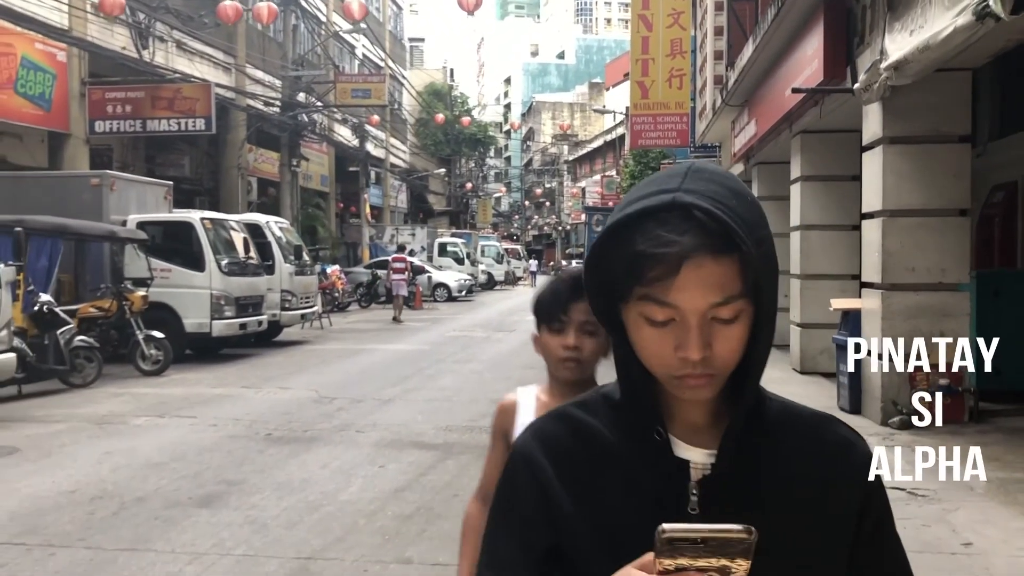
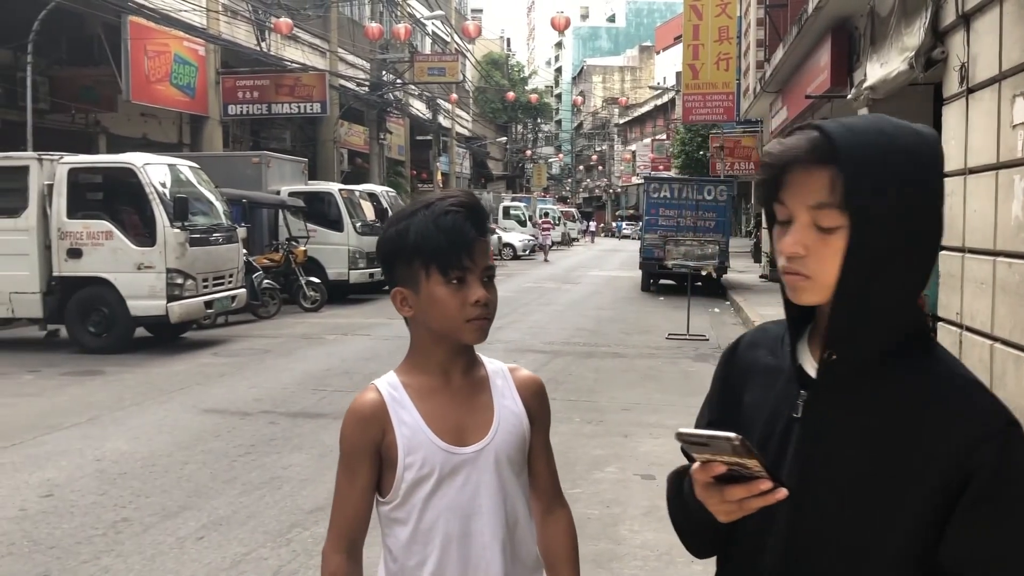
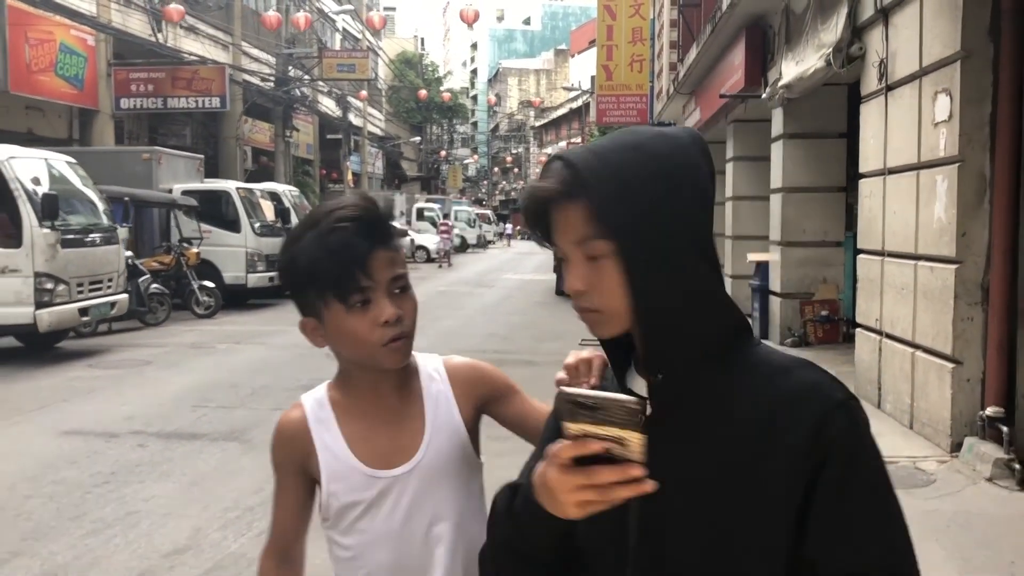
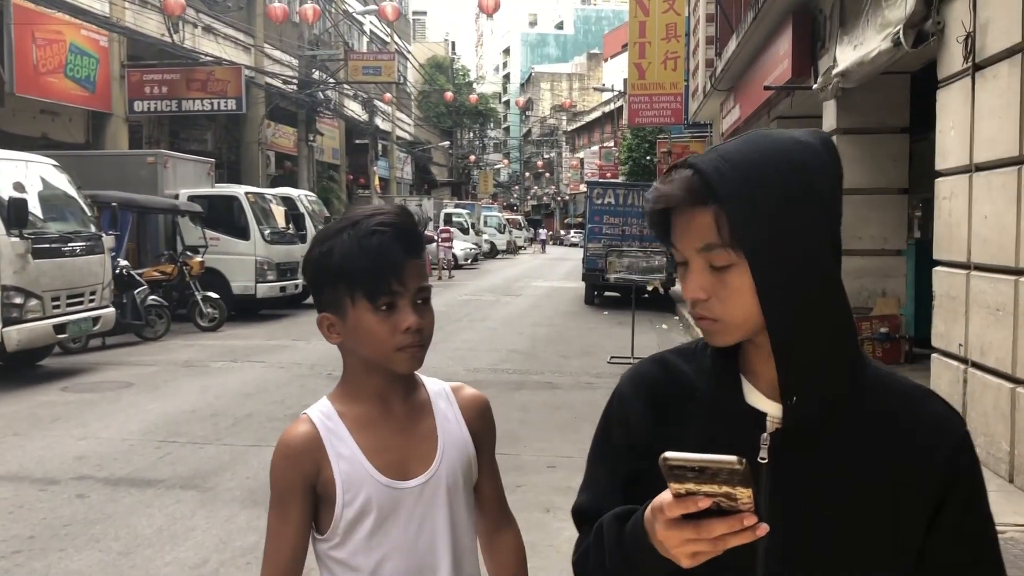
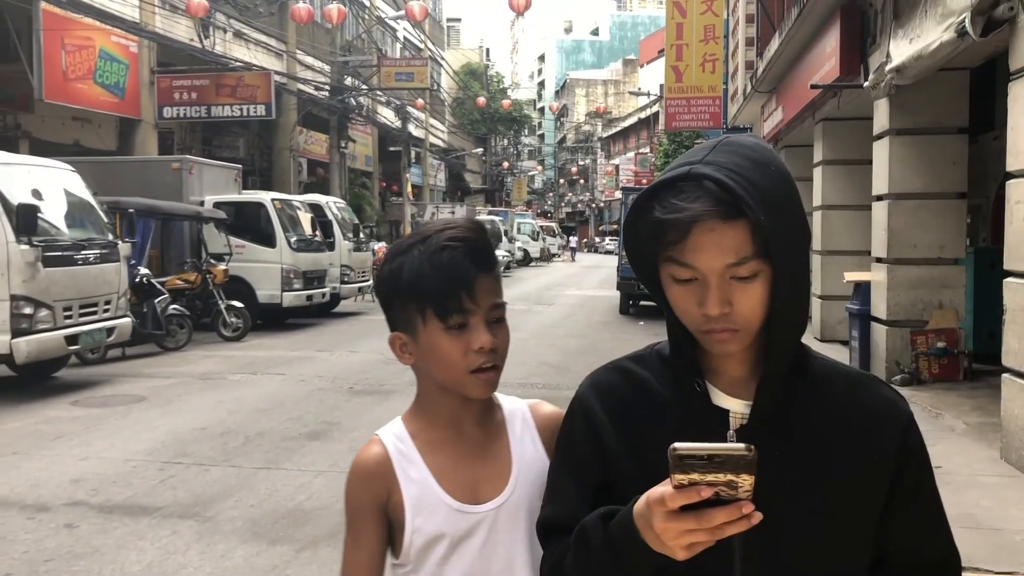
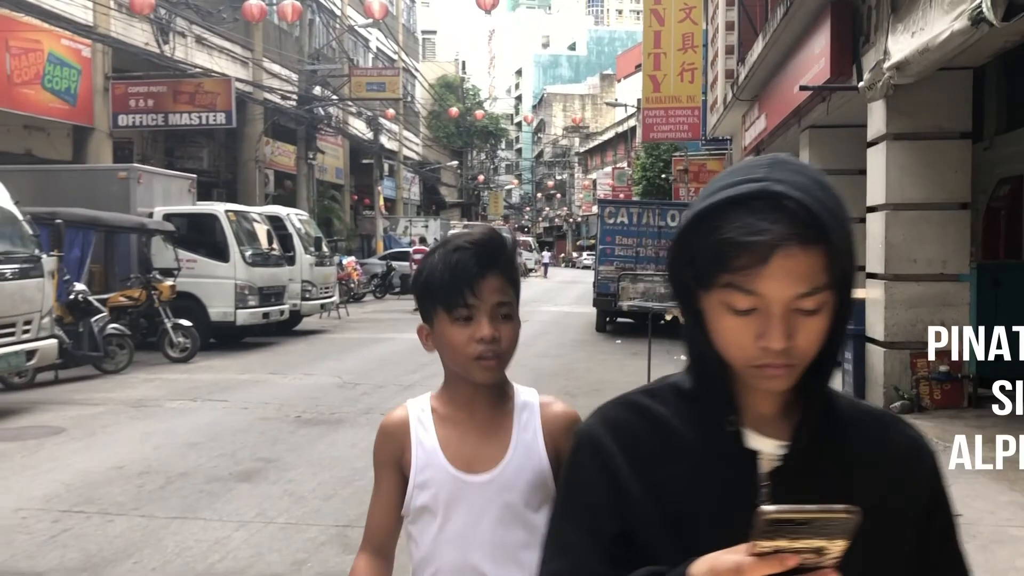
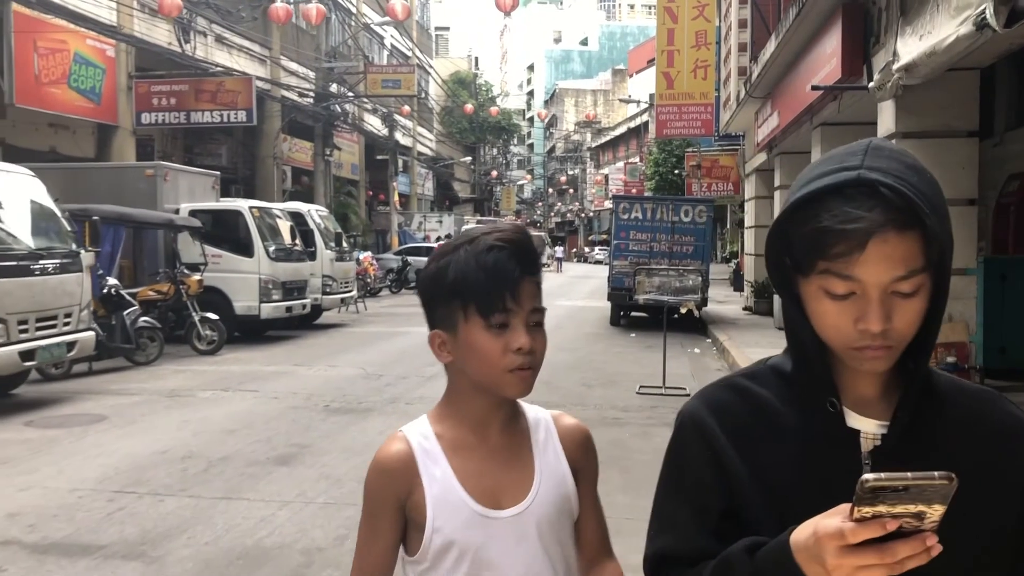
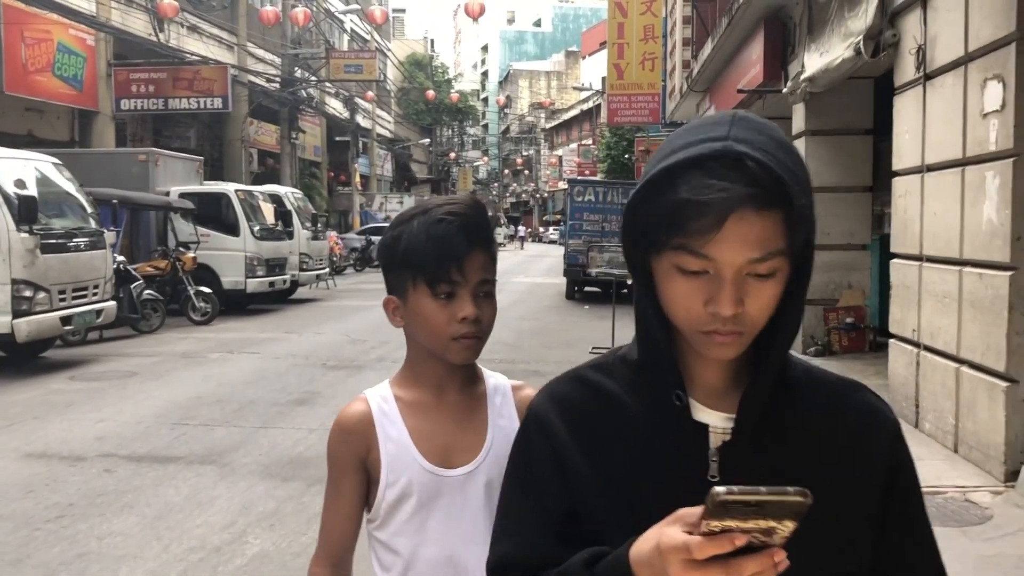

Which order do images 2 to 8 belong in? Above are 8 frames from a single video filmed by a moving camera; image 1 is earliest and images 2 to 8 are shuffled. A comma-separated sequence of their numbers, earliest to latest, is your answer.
6, 7, 5, 4, 8, 3, 2
